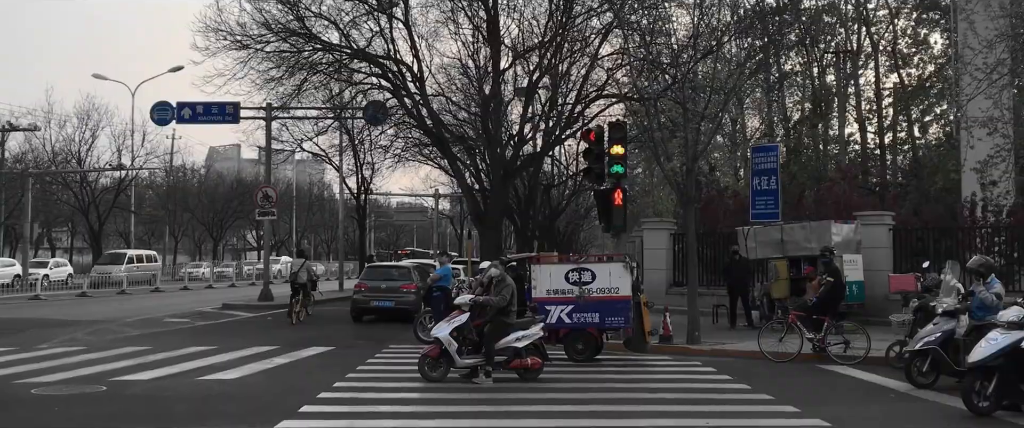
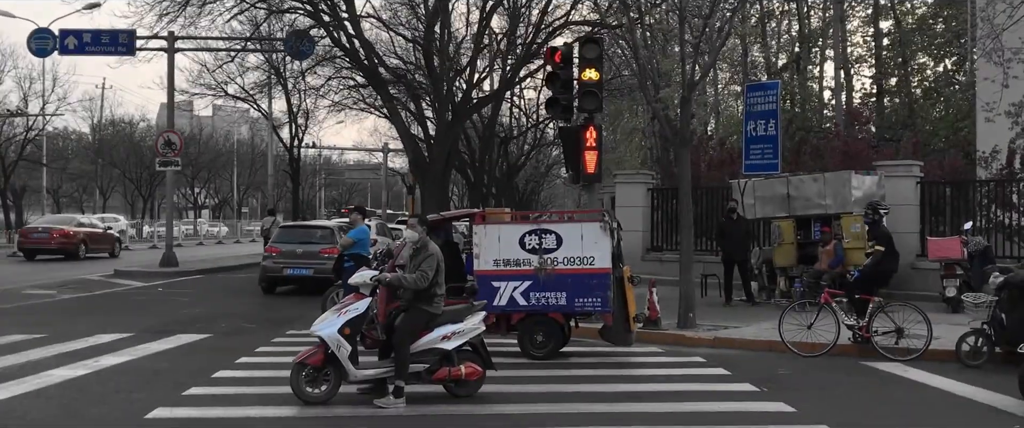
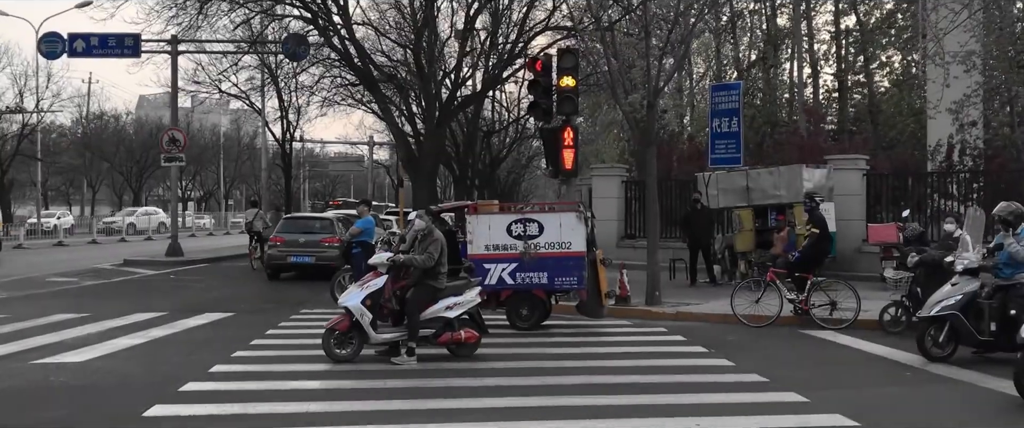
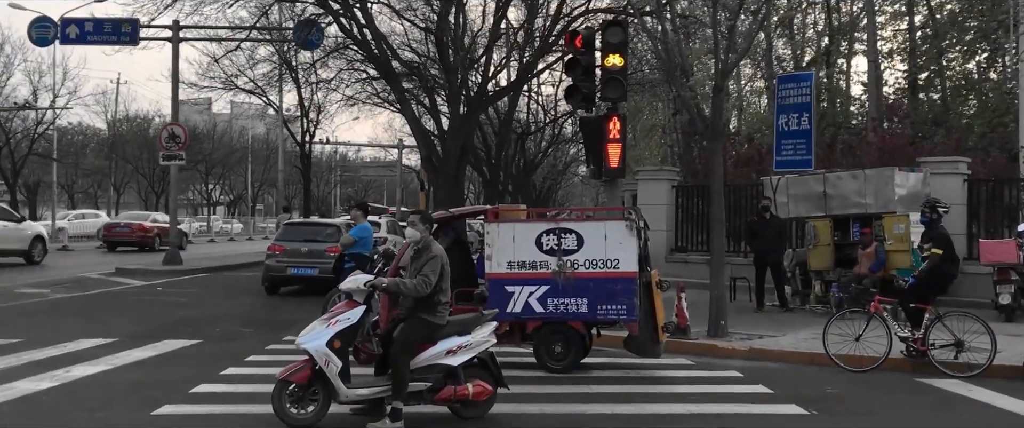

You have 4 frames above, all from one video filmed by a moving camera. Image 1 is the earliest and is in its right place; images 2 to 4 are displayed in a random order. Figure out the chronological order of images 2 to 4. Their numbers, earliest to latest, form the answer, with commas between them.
3, 2, 4
